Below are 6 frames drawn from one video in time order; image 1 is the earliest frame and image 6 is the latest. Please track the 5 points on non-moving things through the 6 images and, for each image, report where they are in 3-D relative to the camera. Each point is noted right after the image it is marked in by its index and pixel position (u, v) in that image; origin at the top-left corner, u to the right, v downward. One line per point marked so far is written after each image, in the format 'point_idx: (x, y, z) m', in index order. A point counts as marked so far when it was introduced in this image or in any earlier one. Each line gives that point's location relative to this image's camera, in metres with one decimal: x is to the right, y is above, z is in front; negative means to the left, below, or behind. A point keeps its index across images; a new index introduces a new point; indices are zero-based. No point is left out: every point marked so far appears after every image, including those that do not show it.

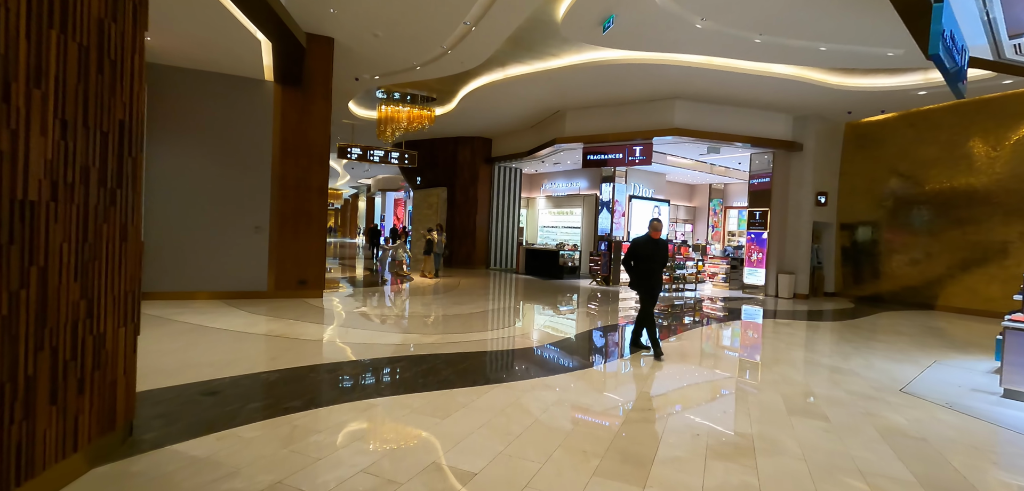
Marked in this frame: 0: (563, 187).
0: (+1.6, +1.8, +13.8) m
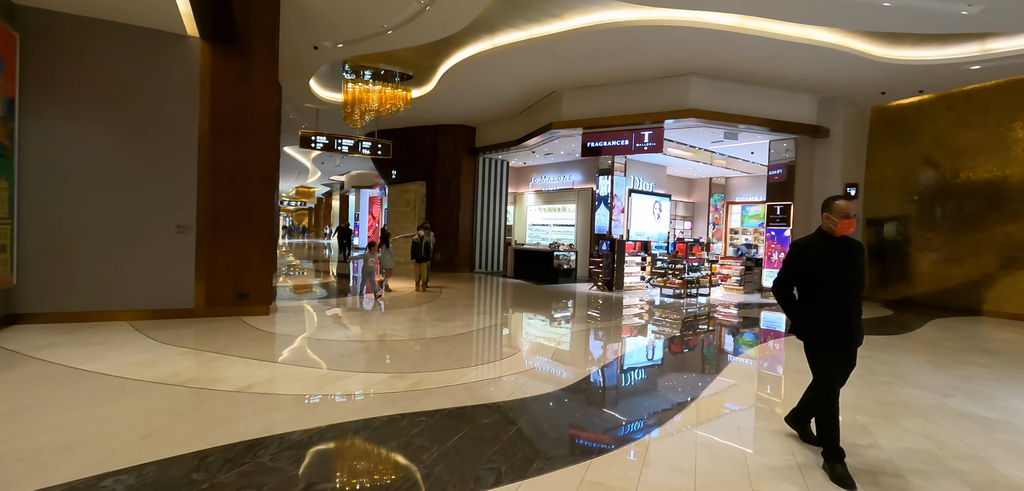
0: (+1.2, +1.8, +12.5) m
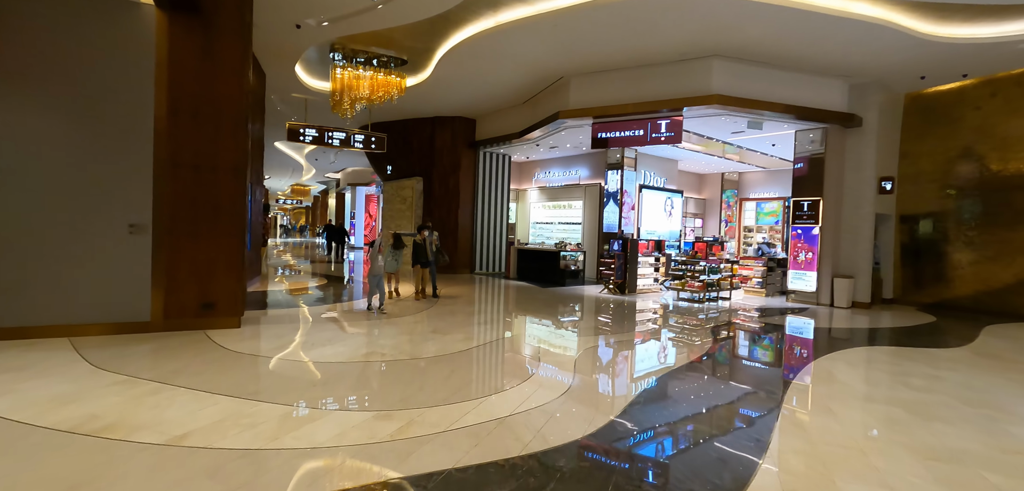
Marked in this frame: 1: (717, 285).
0: (+1.3, +1.8, +11.8) m
1: (+3.9, -0.7, +8.4) m
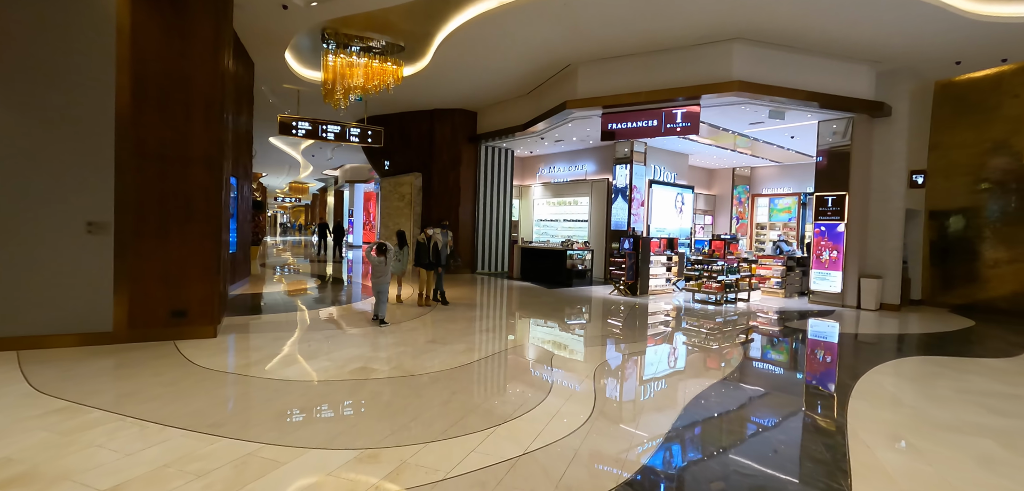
0: (+1.3, +1.9, +11.3) m
1: (+4.0, -0.7, +7.9) m
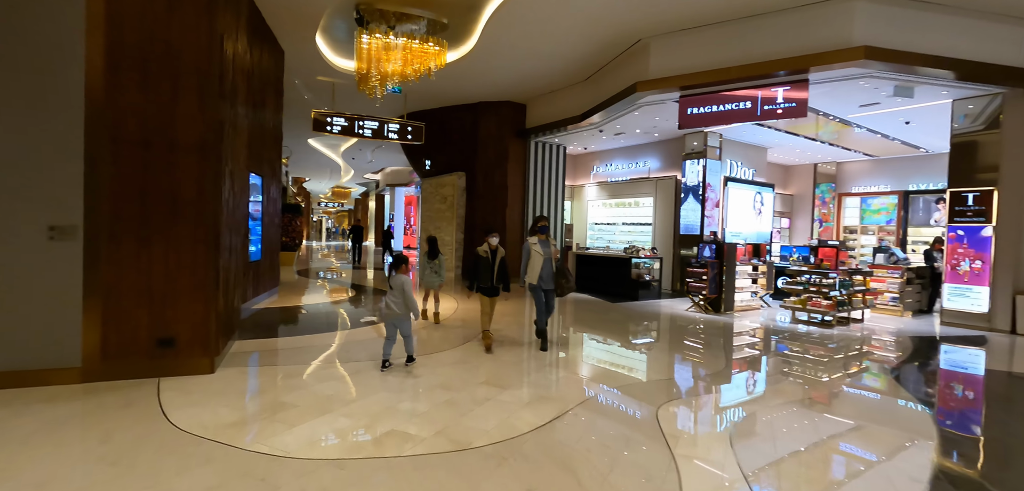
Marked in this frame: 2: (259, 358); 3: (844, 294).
0: (+2.5, +1.7, +10.1) m
1: (+4.8, -0.8, +6.4) m
2: (-2.1, -0.9, +3.6) m
3: (+4.7, -0.7, +6.4) m
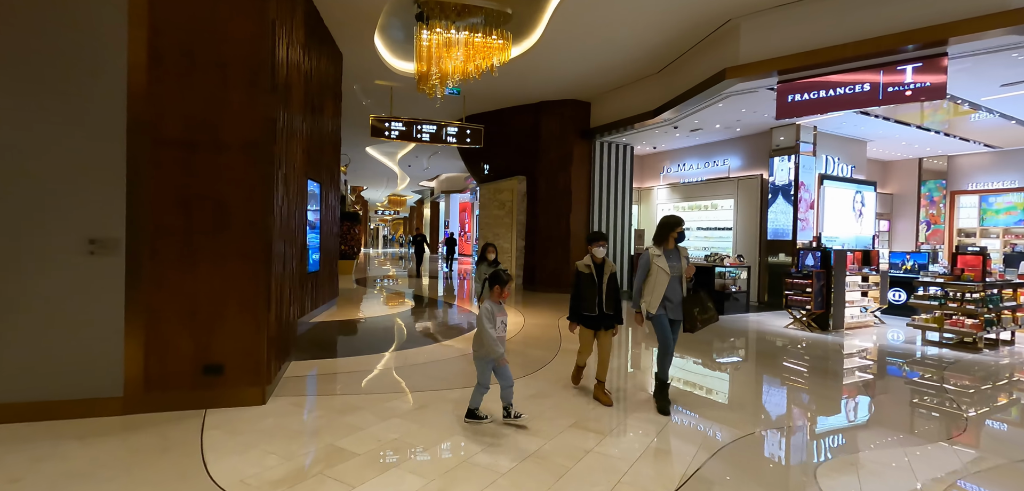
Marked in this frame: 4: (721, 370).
0: (+3.8, +1.6, +9.2) m
1: (+5.7, -0.9, +5.3) m
2: (-1.5, -1.0, +3.3) m
3: (+5.6, -0.8, +5.3) m
4: (+2.4, -1.4, +4.2) m
